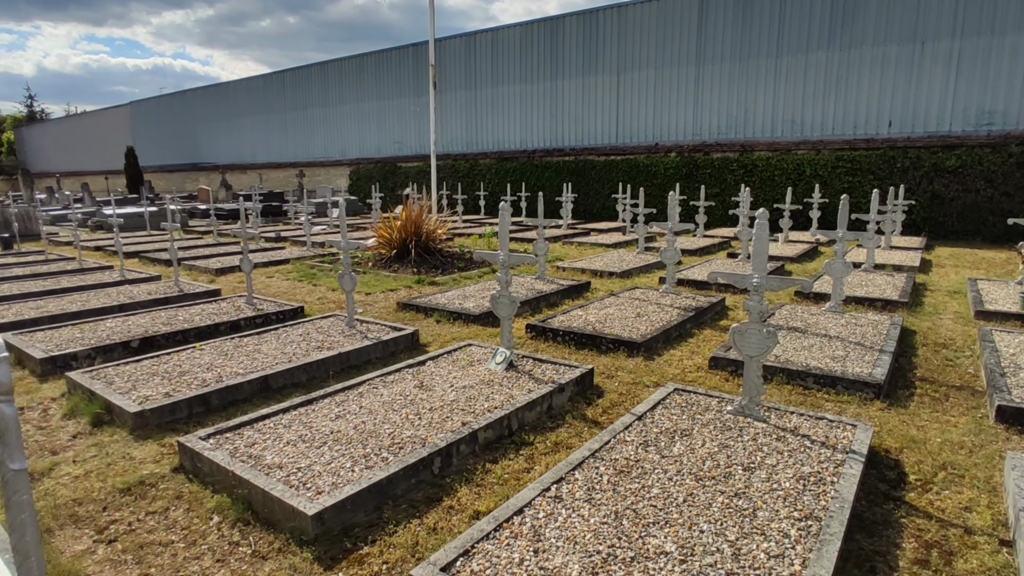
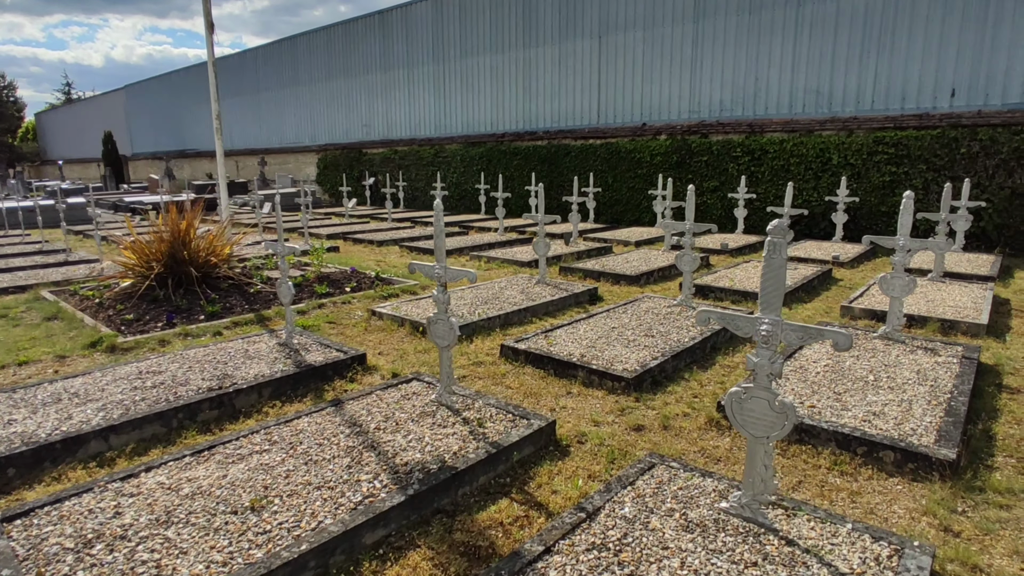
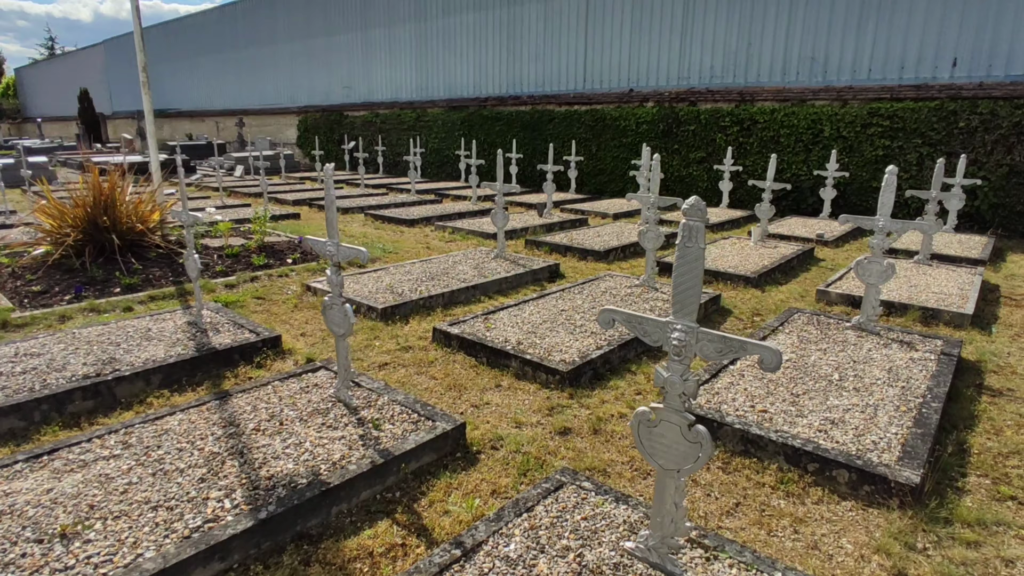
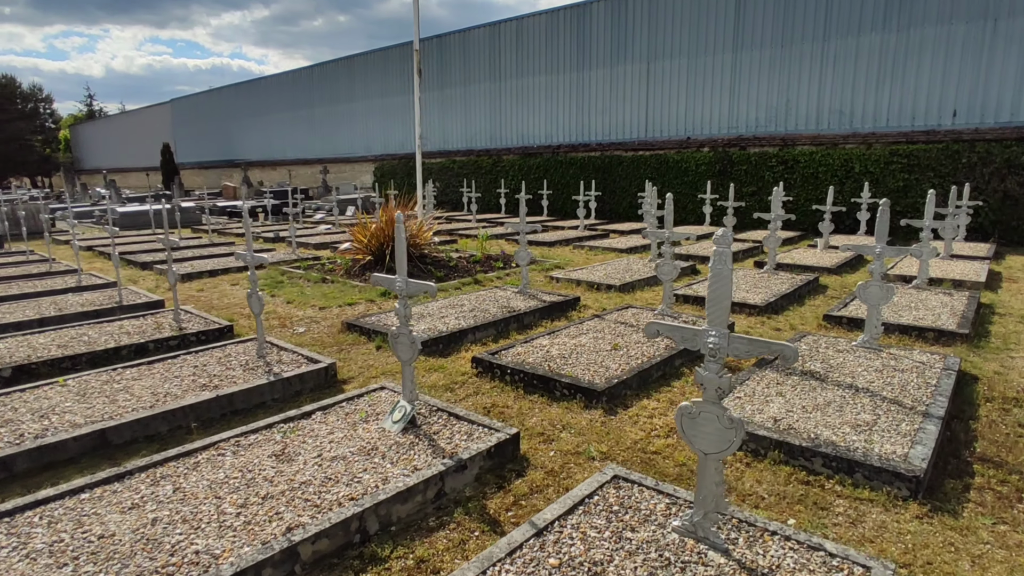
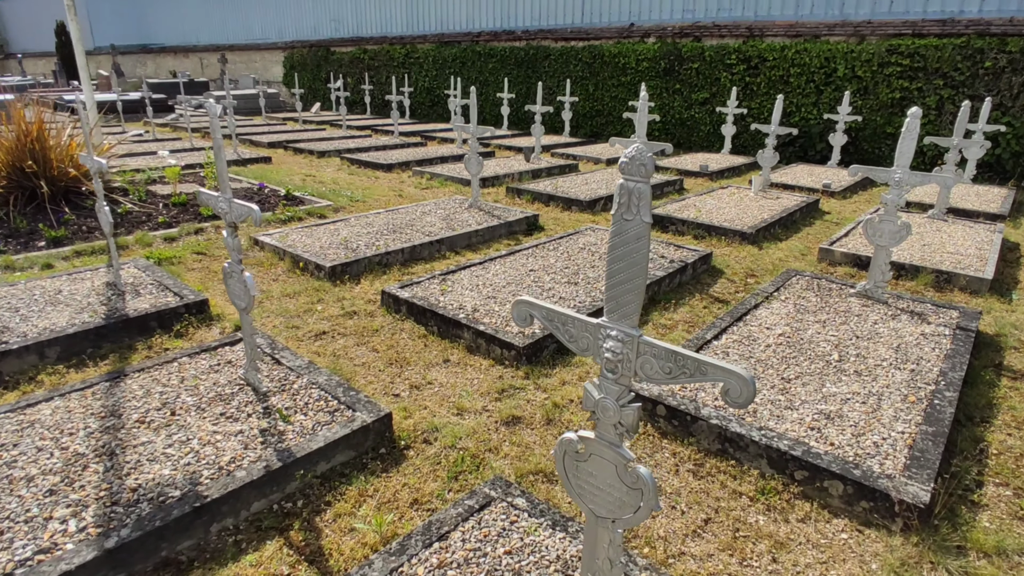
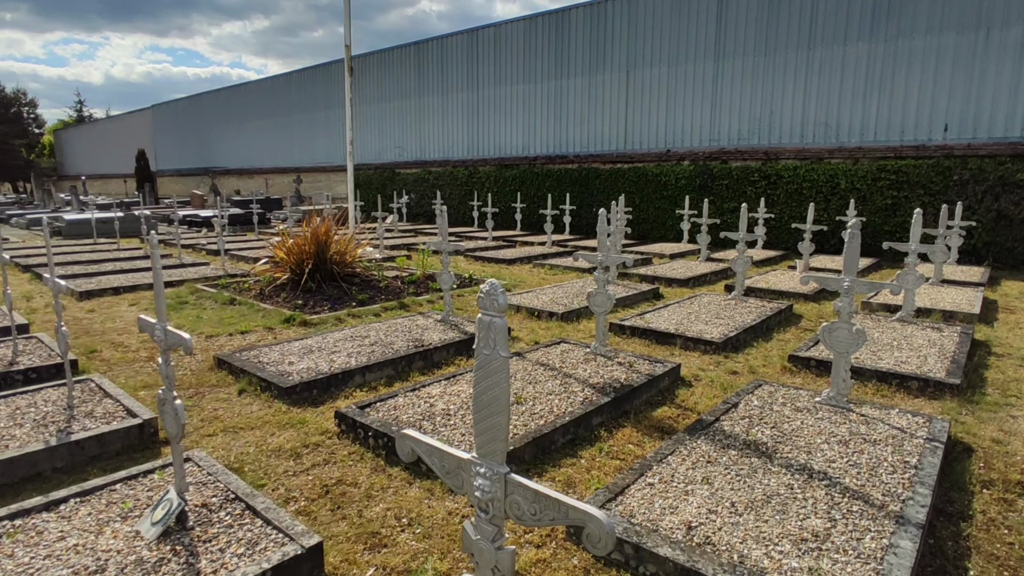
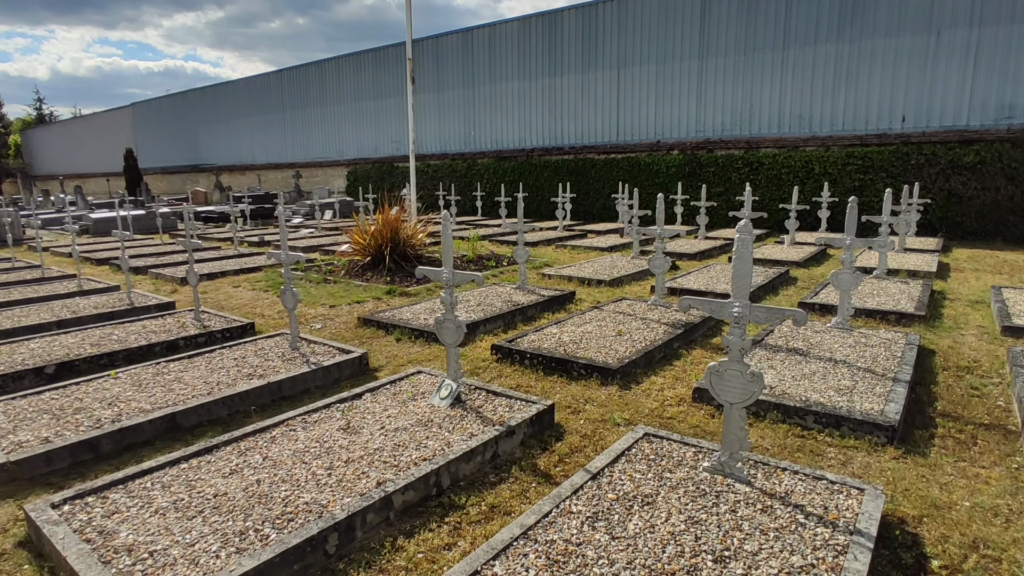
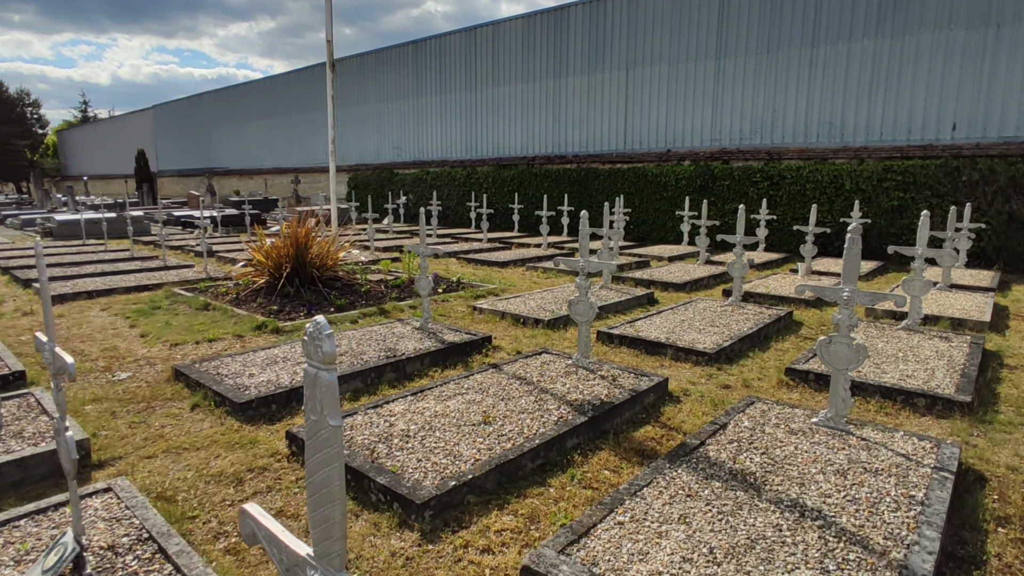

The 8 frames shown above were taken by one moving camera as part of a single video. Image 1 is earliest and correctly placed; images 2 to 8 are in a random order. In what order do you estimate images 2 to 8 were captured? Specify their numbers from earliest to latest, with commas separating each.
7, 4, 6, 8, 2, 3, 5
